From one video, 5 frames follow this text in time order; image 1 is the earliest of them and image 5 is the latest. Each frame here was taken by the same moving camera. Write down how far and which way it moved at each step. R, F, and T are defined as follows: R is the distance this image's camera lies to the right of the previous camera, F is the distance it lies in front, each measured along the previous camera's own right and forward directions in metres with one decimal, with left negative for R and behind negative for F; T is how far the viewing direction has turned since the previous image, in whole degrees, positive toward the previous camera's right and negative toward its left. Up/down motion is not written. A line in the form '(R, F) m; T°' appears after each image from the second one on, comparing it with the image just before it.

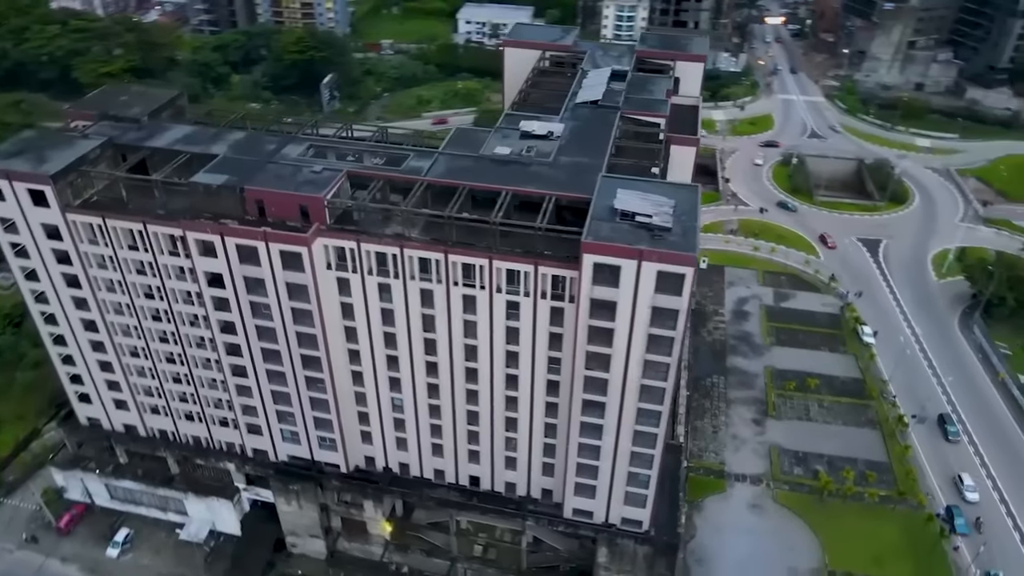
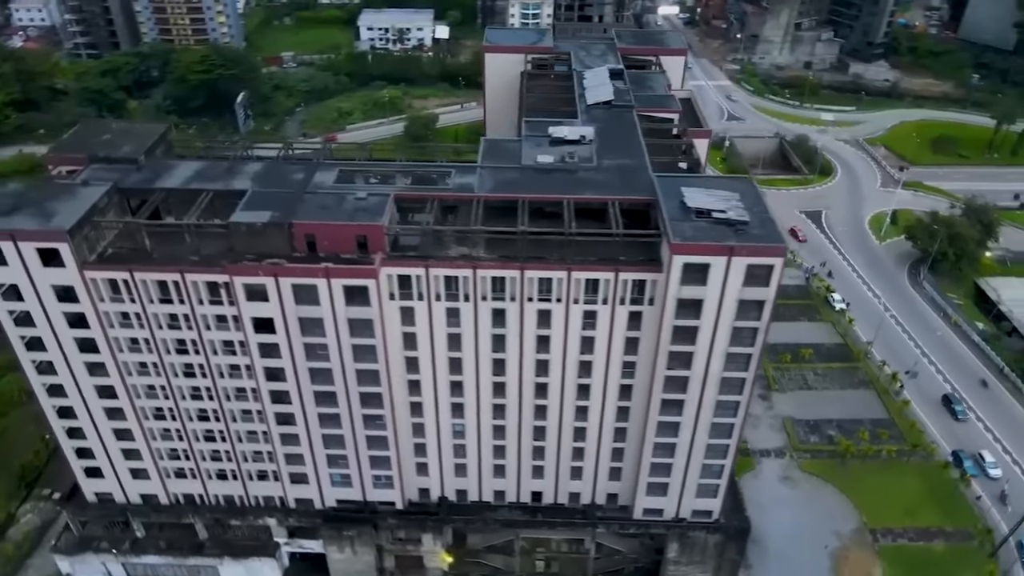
(-10.4, +1.7) m; +9°
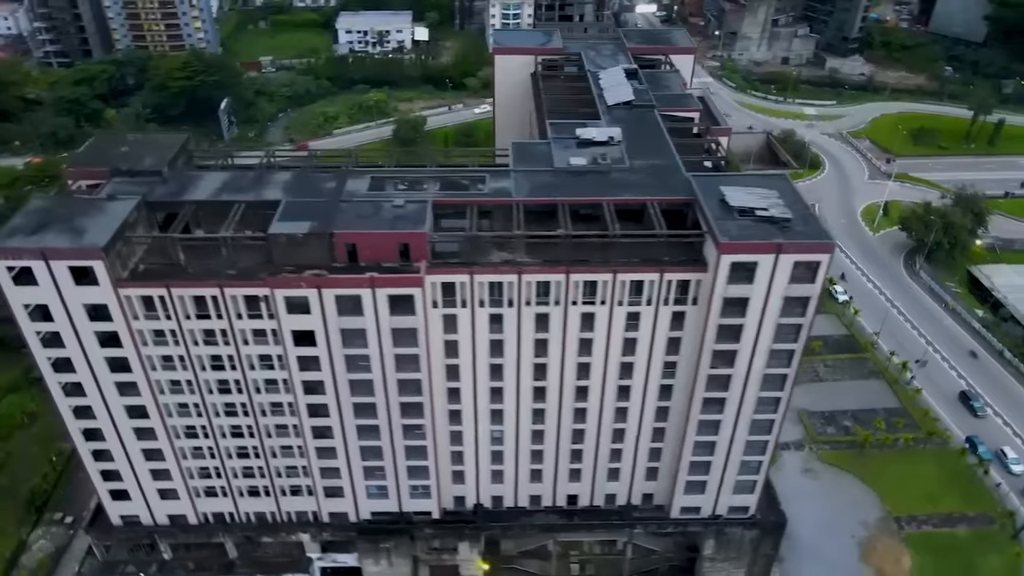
(-4.1, +0.4) m; +2°
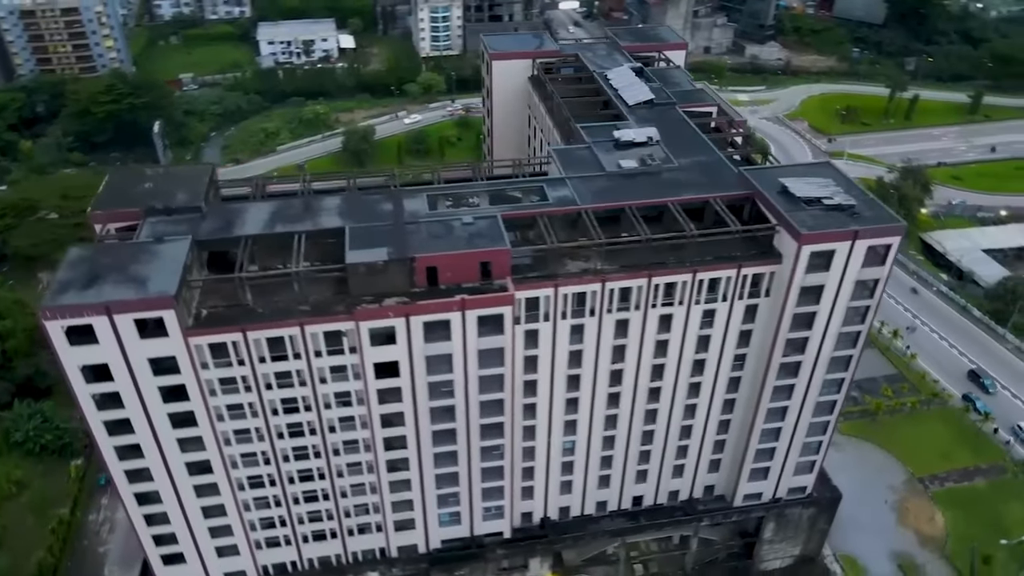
(-9.2, +1.4) m; +7°
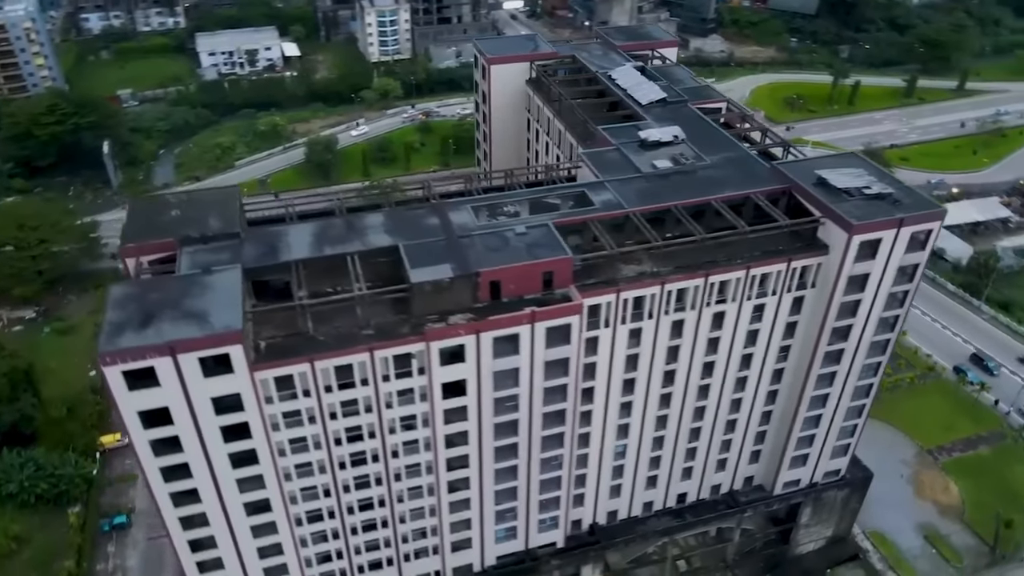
(-6.5, +1.0) m; +5°
